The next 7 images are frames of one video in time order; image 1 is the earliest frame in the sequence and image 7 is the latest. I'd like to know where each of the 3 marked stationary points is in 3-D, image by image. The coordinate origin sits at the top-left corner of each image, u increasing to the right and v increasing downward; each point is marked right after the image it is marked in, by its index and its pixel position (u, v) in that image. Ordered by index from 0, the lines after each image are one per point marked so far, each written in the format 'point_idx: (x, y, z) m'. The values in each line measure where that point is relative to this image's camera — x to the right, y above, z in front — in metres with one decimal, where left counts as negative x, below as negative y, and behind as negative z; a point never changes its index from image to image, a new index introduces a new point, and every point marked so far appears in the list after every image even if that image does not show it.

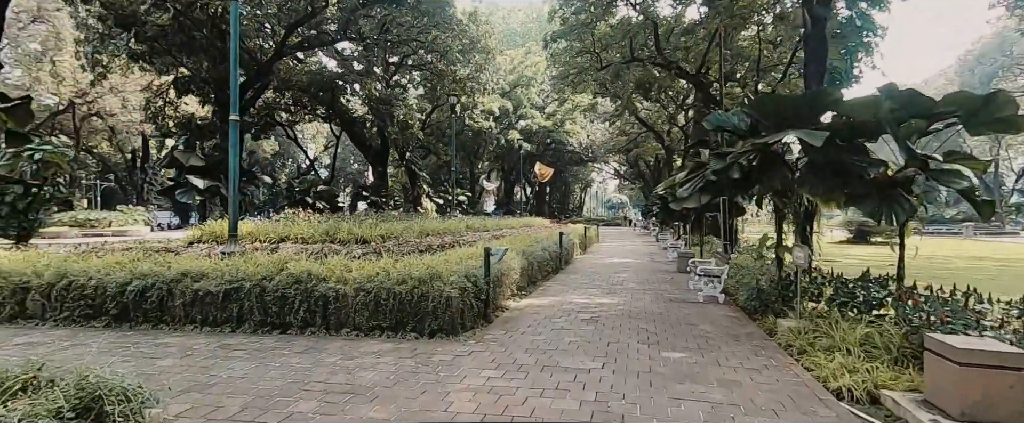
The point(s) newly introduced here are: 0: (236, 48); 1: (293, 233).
0: (-3.6, +2.0, +7.6) m
1: (-2.5, -0.2, +6.6) m
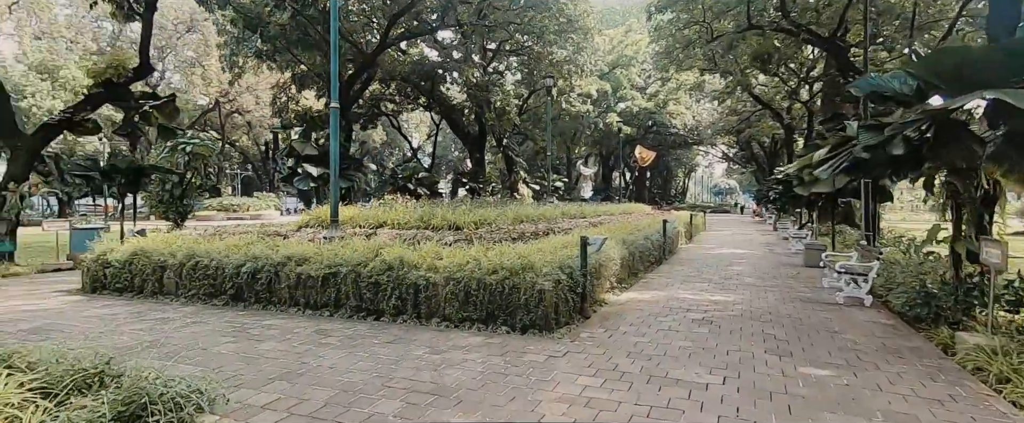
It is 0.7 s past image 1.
0: (-2.3, +2.2, +7.7) m
1: (-1.4, -0.1, +6.6) m
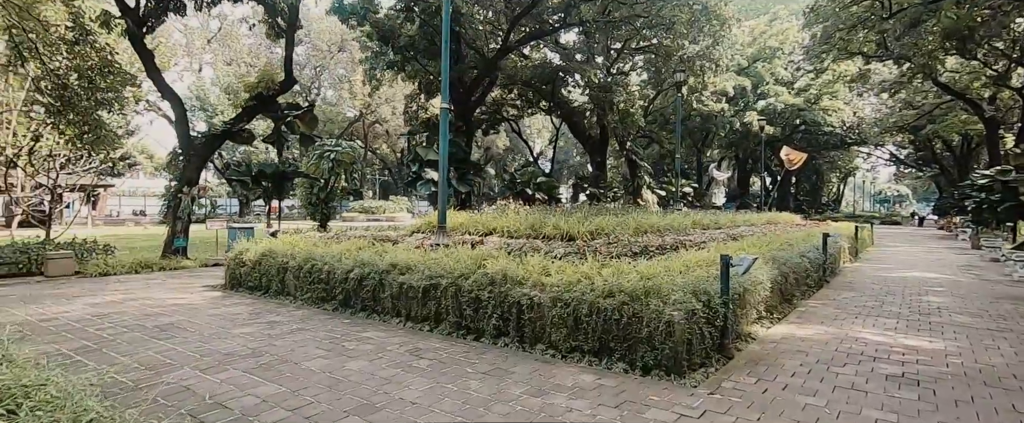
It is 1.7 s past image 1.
0: (-0.8, +2.2, +7.4) m
1: (-0.1, -0.1, +6.2) m
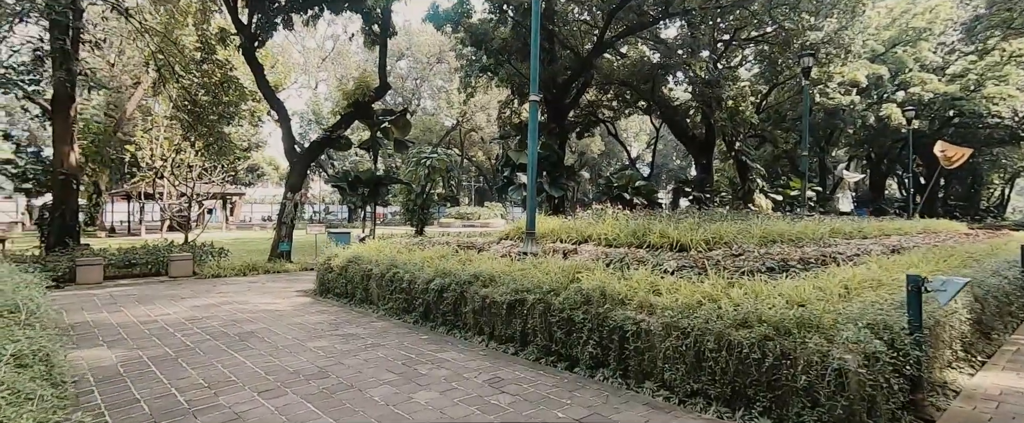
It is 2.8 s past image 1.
0: (+0.3, +2.1, +6.9) m
1: (+0.8, -0.2, +5.5) m
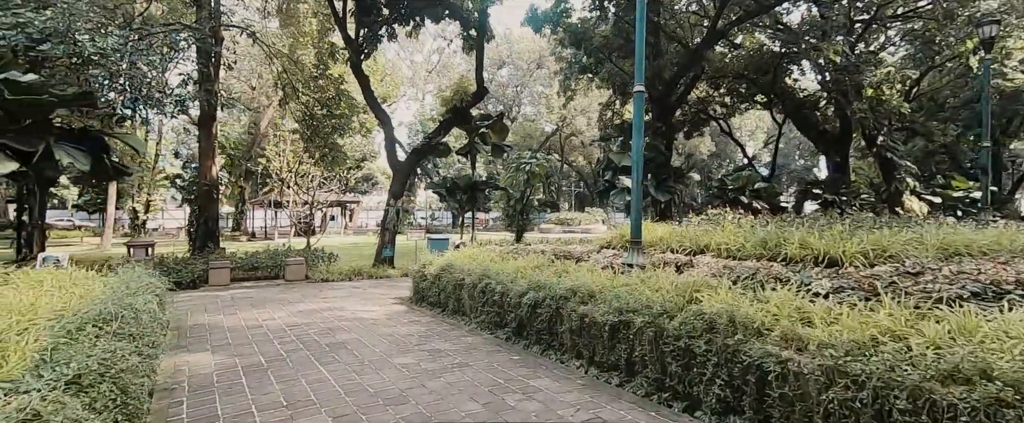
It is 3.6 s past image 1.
0: (+1.4, +2.0, +6.2) m
1: (+1.6, -0.2, +4.8) m
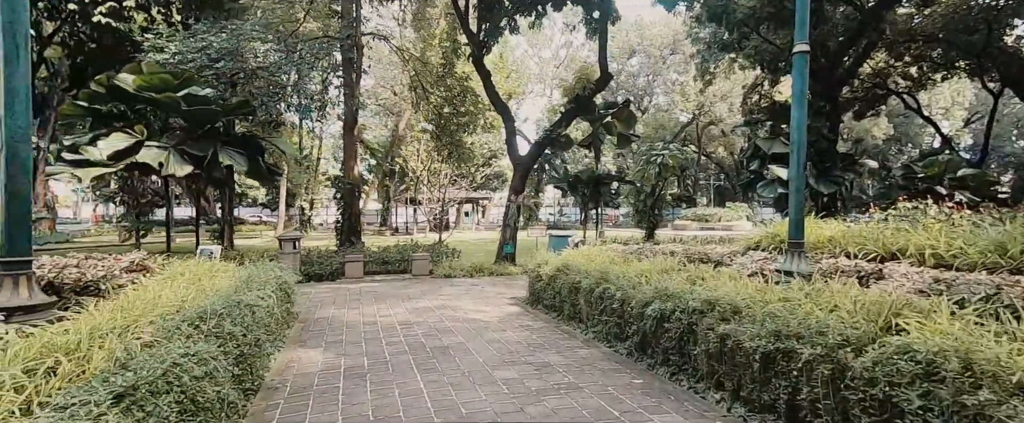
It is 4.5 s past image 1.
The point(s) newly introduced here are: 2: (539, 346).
0: (+2.5, +2.1, +5.2) m
1: (+2.4, -0.2, +3.7) m
2: (+0.2, -1.1, +4.6) m
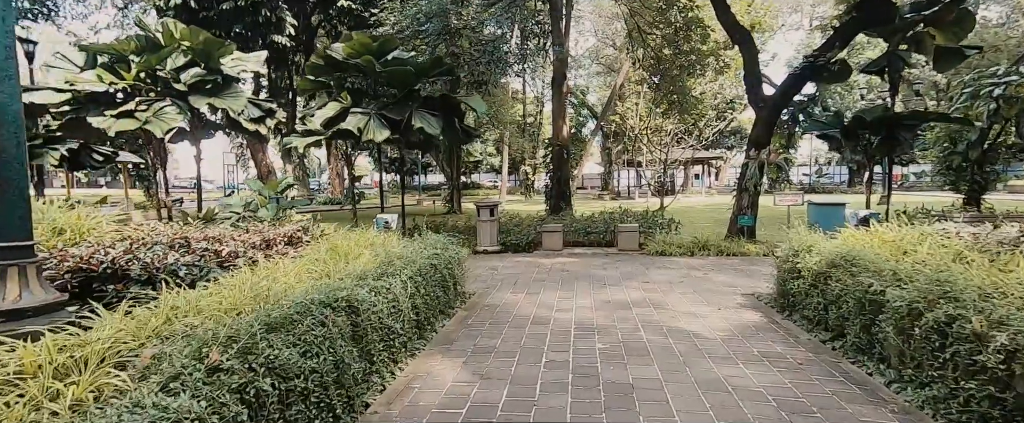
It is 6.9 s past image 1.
0: (+3.5, +2.3, +2.0) m
1: (+2.9, -0.1, +0.8) m
2: (+1.2, -0.9, +2.5) m
